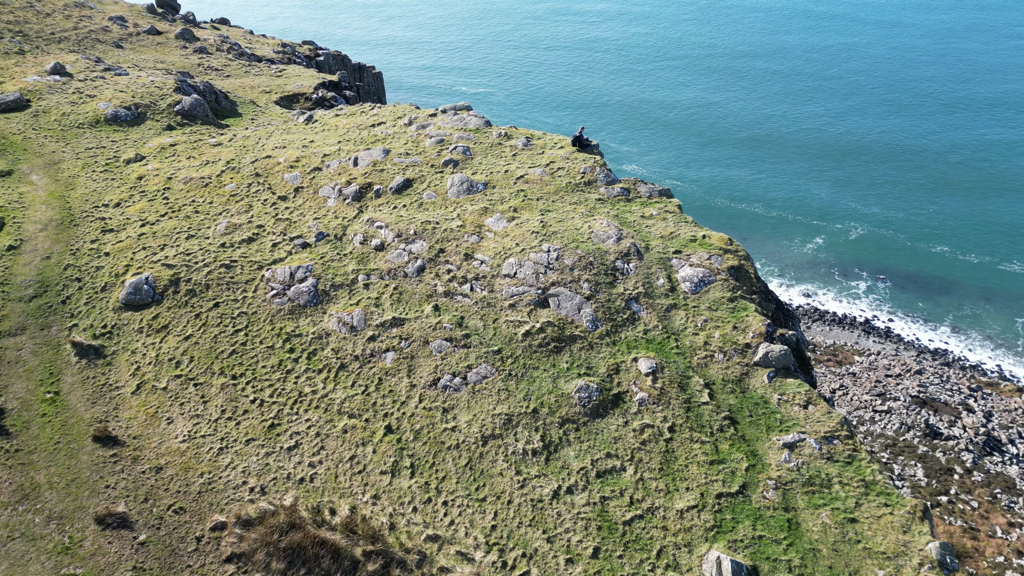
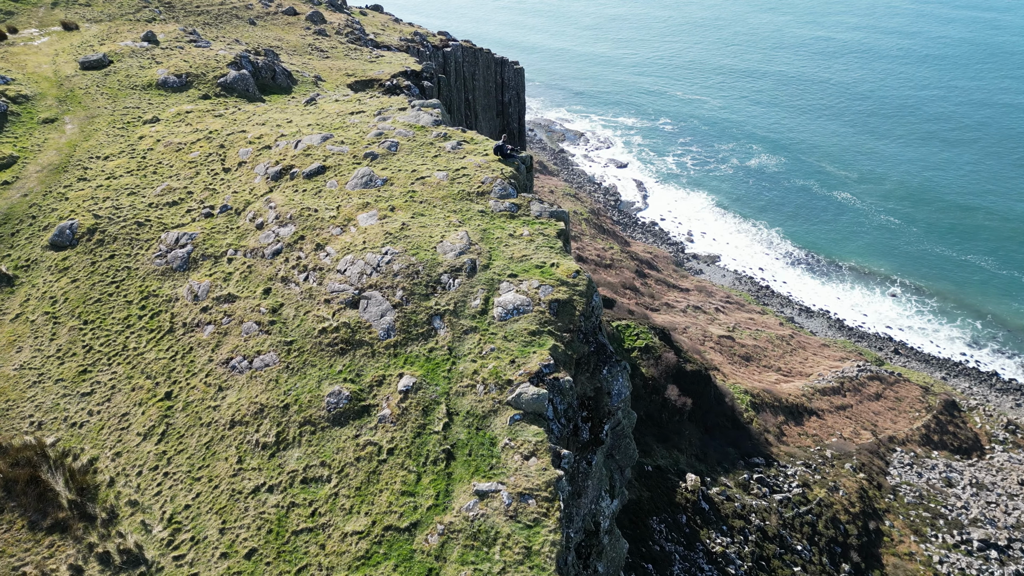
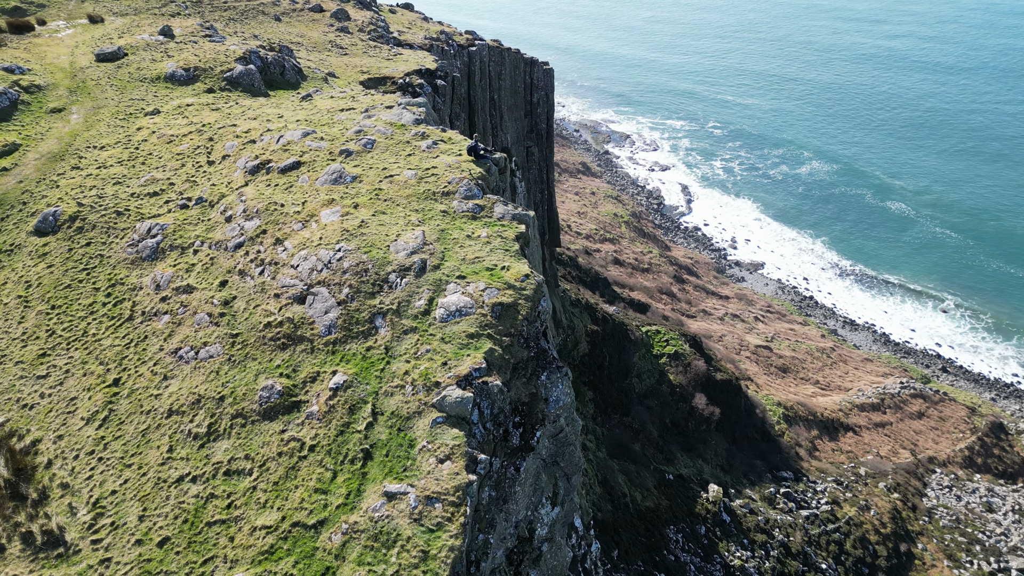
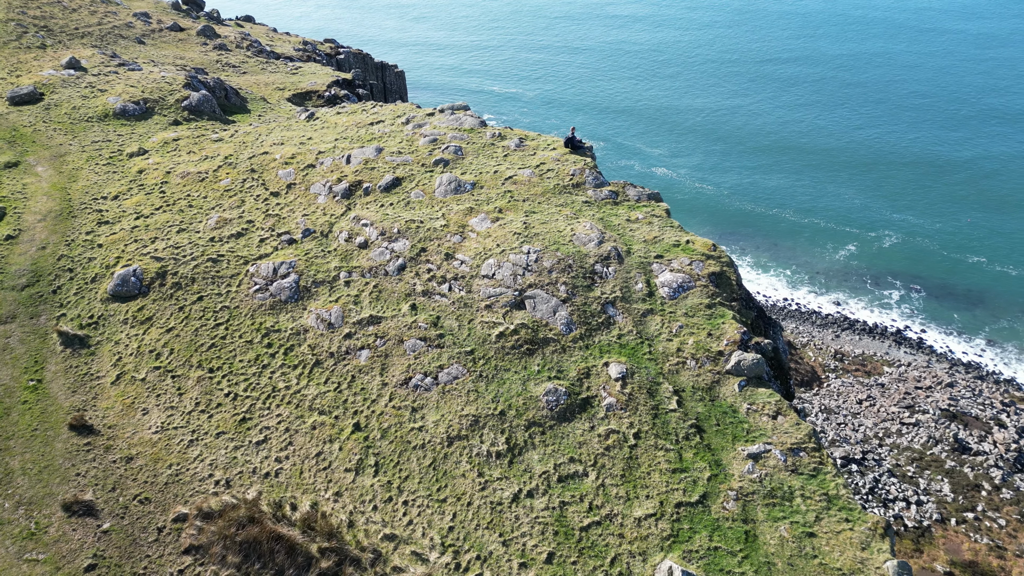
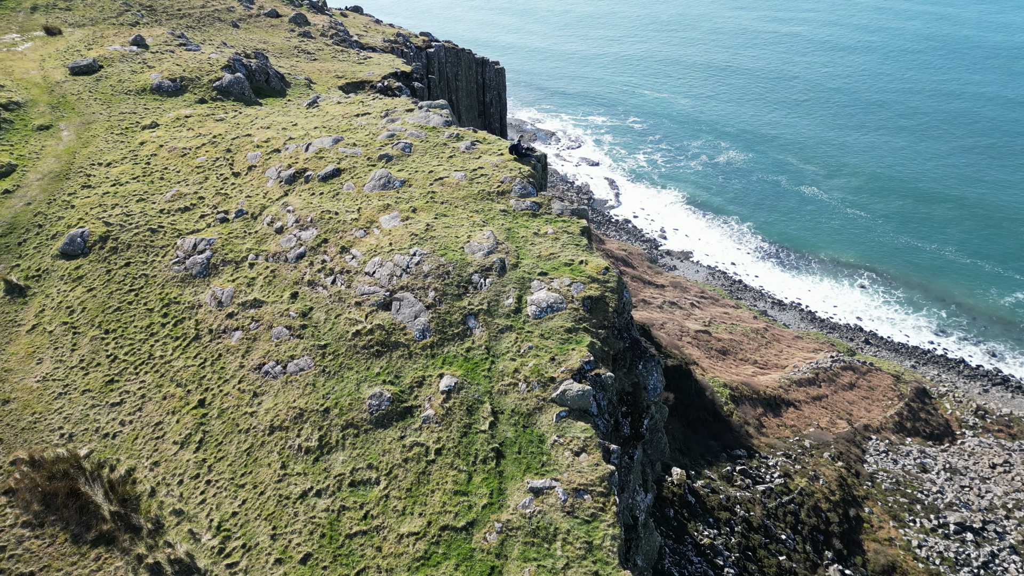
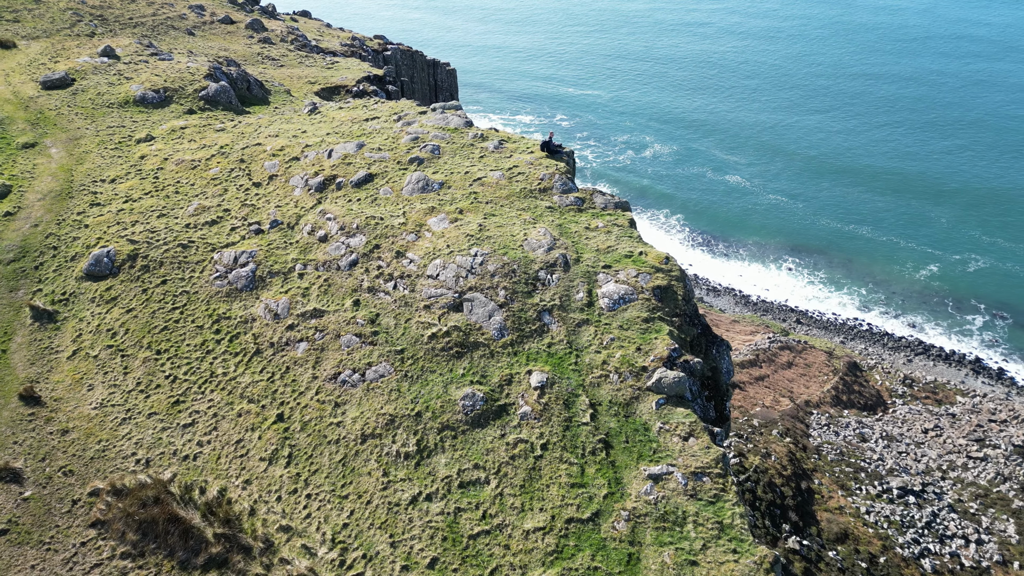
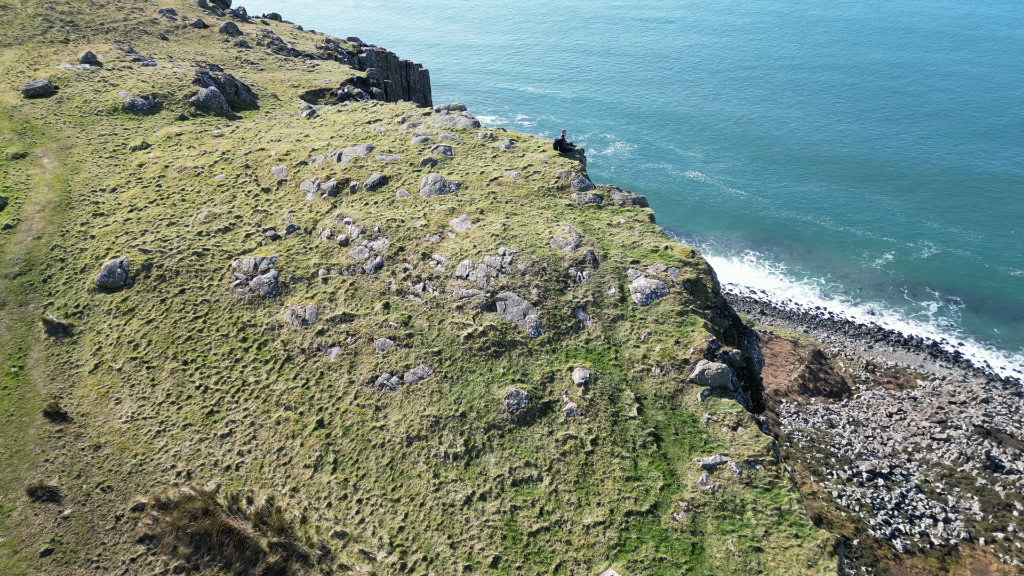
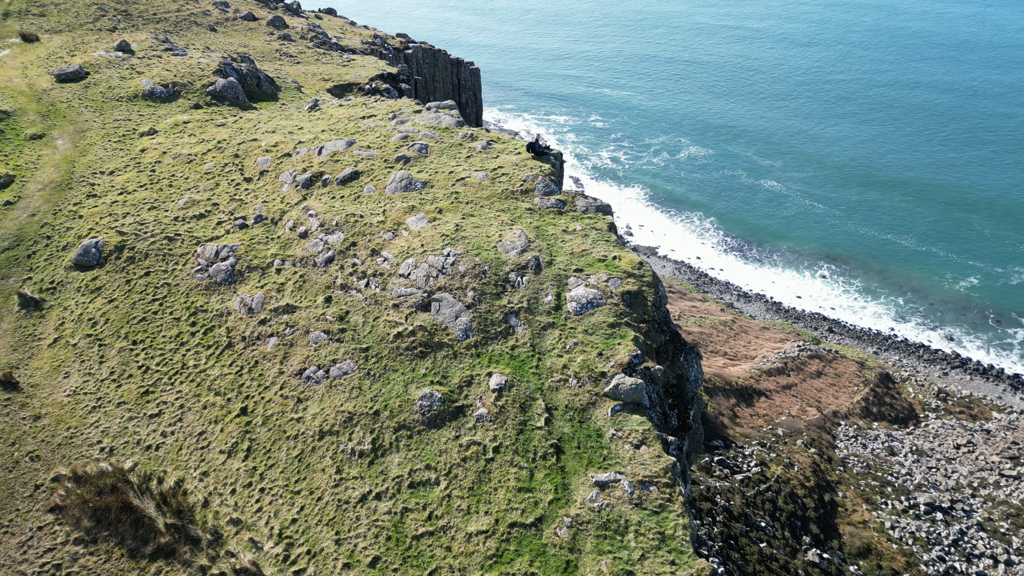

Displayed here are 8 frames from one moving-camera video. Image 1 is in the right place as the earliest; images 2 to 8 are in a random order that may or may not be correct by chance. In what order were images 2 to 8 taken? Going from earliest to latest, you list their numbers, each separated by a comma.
4, 7, 6, 8, 5, 2, 3
